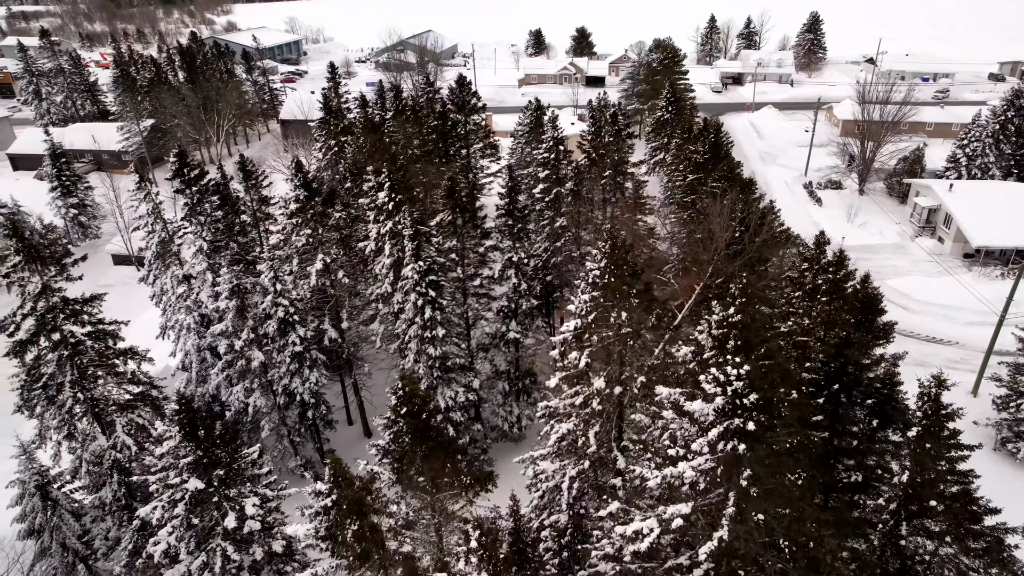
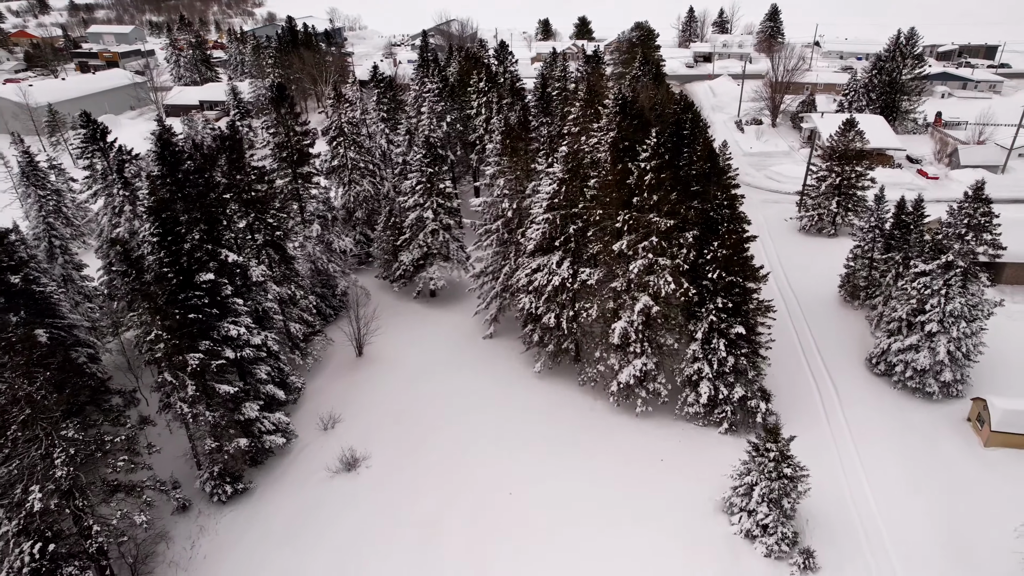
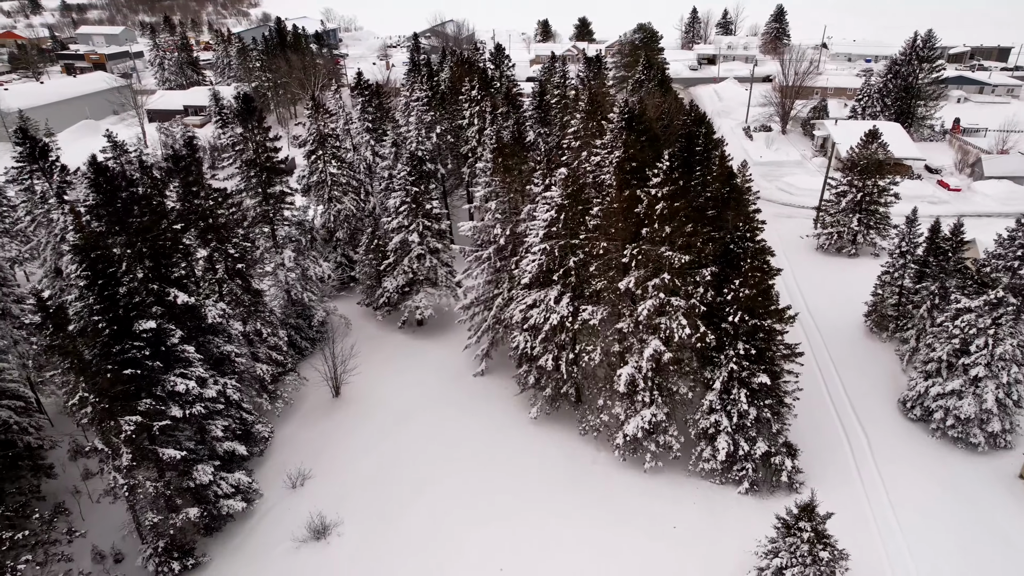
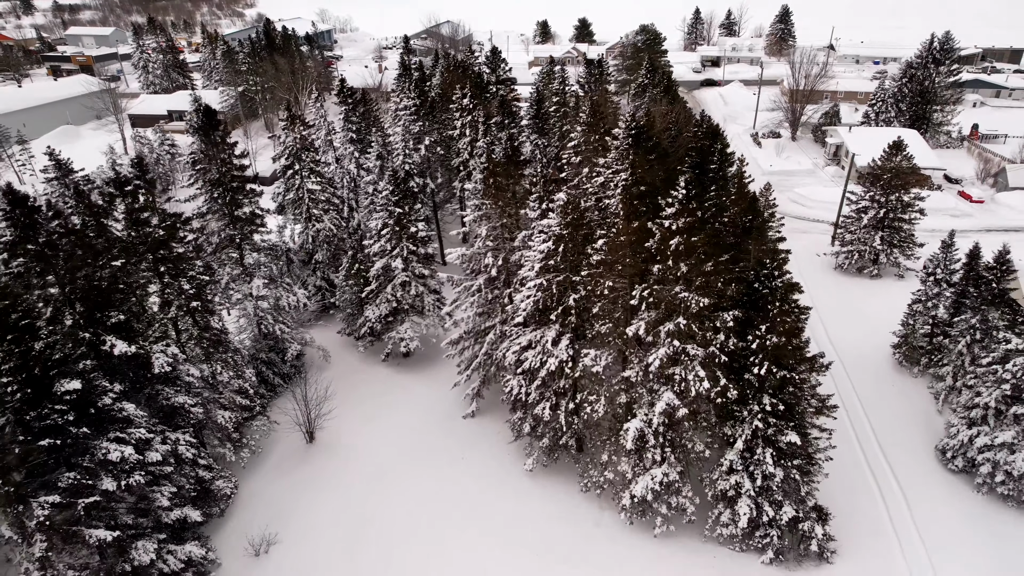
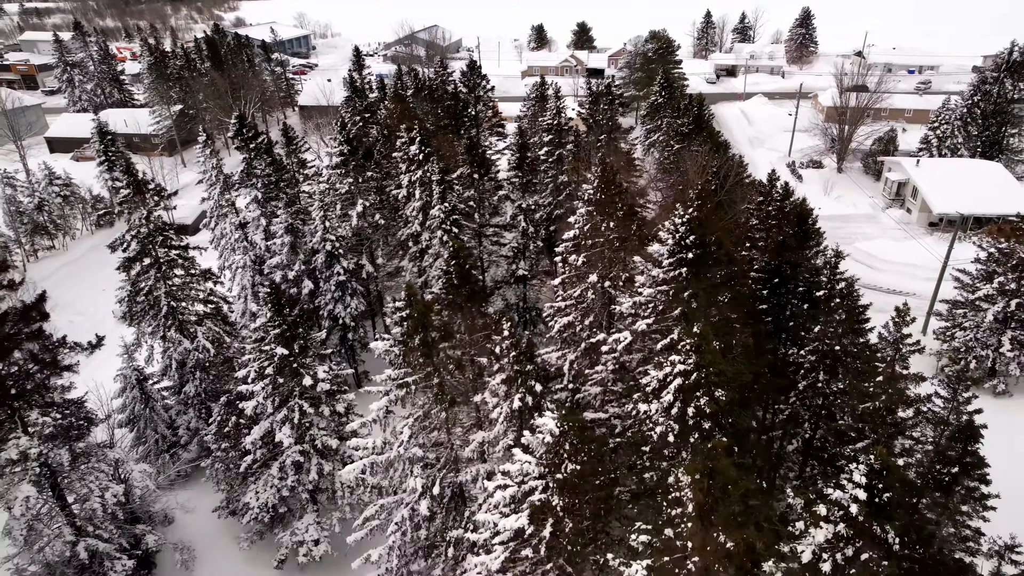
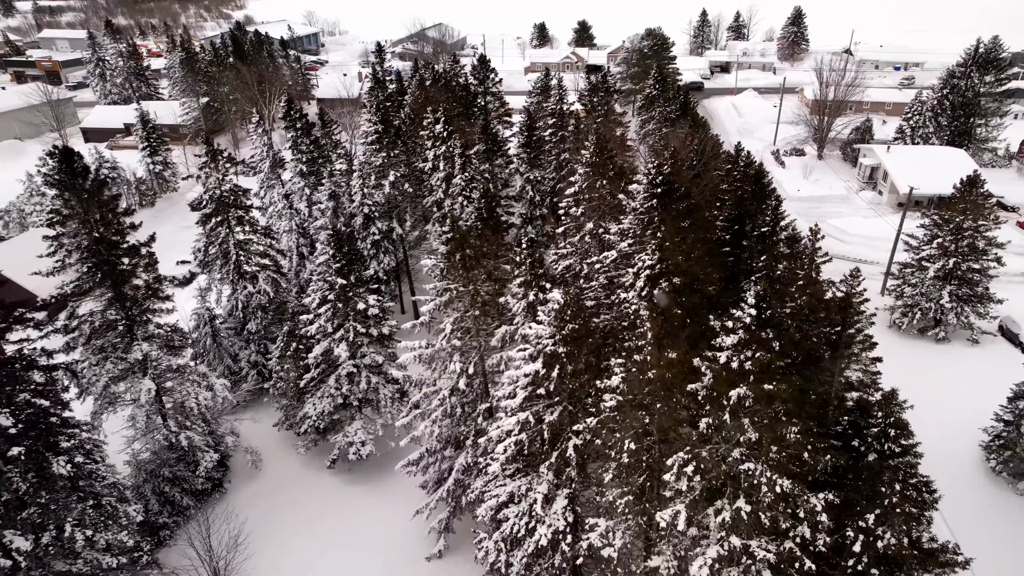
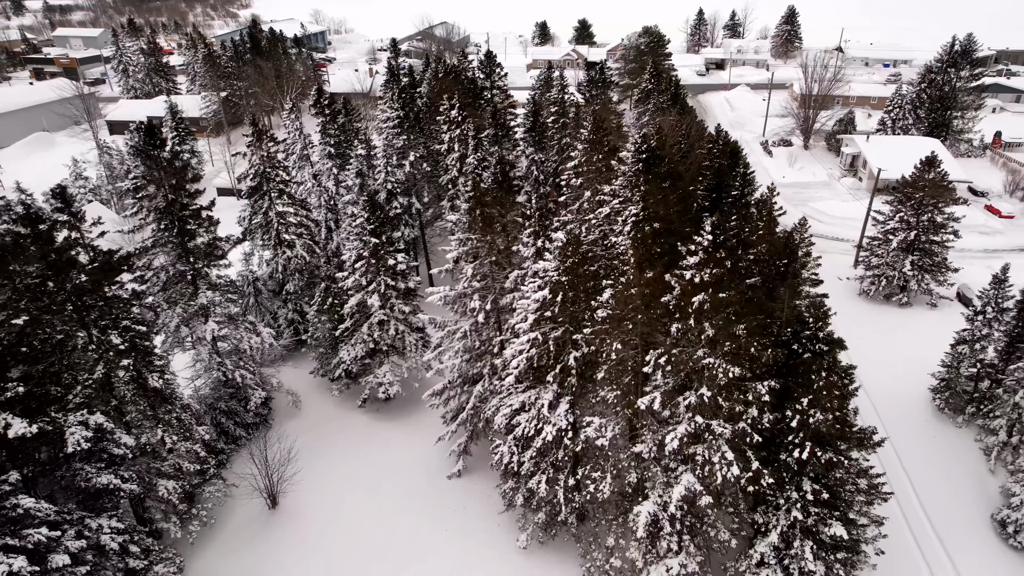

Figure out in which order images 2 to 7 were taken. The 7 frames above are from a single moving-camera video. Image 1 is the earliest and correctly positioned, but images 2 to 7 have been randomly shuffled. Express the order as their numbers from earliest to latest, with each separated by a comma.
5, 6, 7, 4, 3, 2
